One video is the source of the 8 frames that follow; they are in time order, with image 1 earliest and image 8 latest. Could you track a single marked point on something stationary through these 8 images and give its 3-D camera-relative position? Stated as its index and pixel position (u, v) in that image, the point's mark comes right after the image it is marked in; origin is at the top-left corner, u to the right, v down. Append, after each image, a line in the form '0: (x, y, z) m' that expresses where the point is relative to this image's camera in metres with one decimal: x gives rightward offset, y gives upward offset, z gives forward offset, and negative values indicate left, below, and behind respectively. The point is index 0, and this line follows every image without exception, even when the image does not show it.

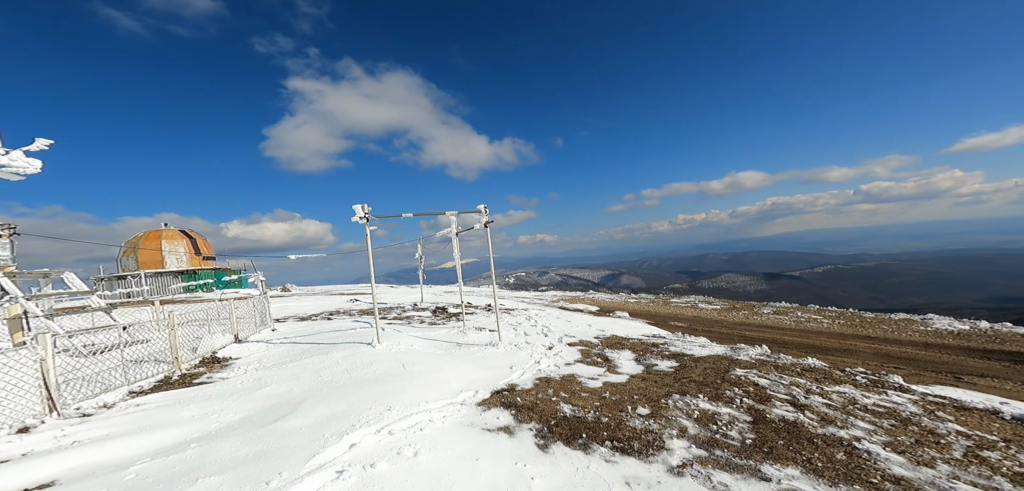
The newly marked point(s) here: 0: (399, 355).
0: (-2.5, -2.6, +10.0) m
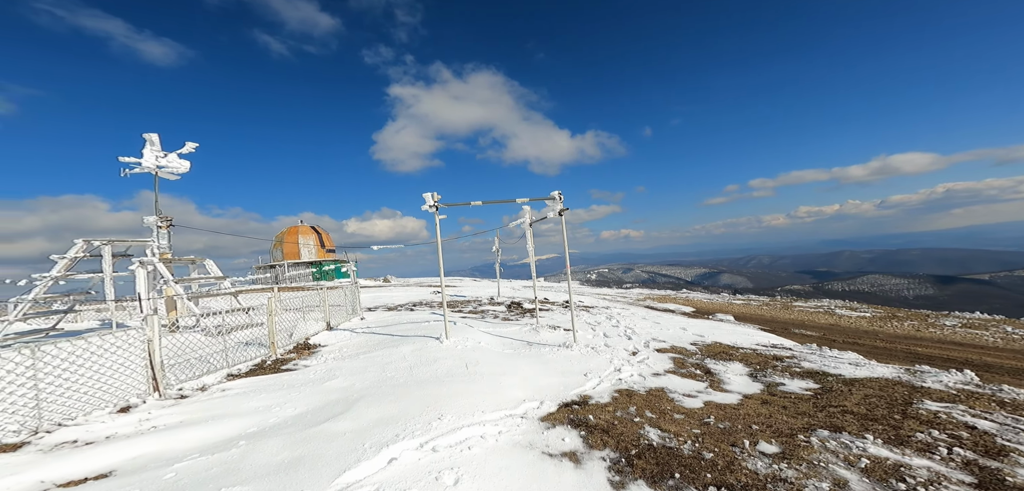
0: (-0.8, -2.4, +9.4) m
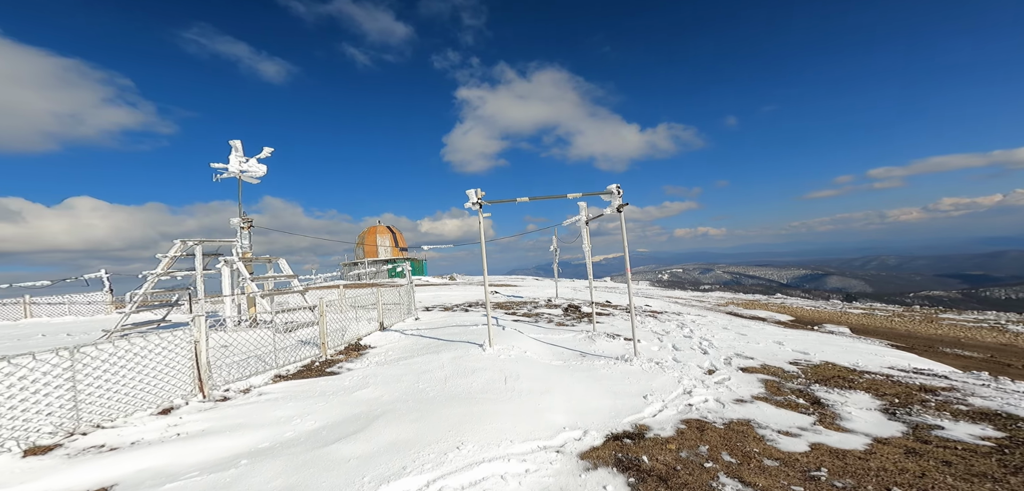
0: (+0.1, -2.4, +8.5) m
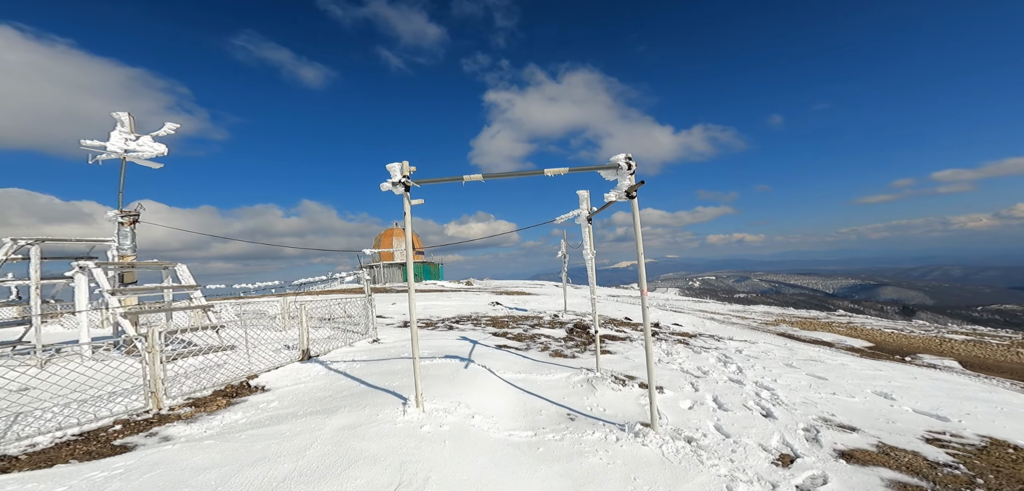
0: (-0.8, -2.4, +4.9) m
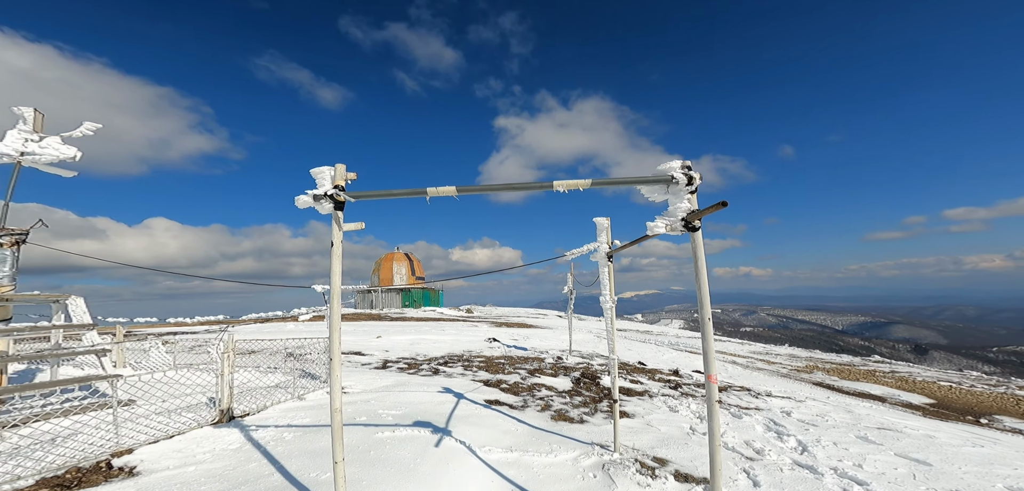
0: (-1.0, -2.6, +2.7) m
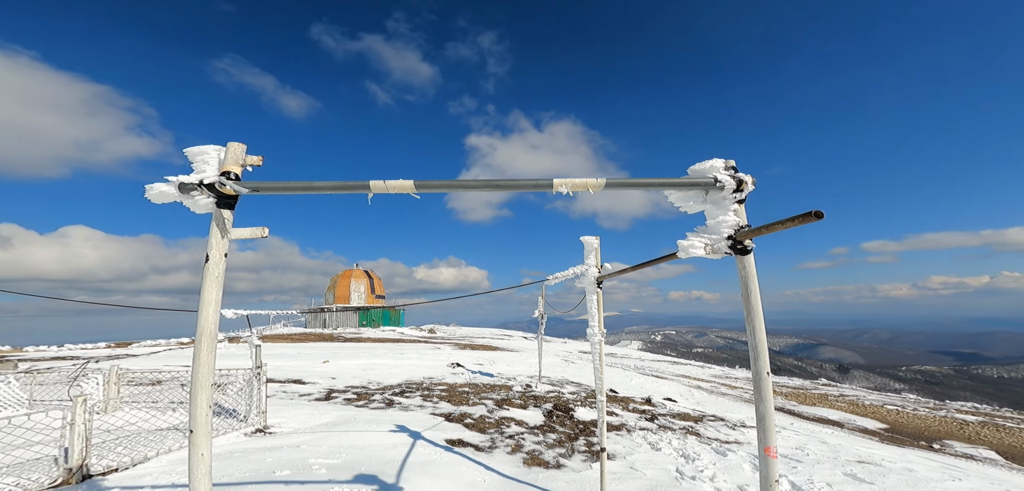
0: (-1.1, -2.6, +1.4) m
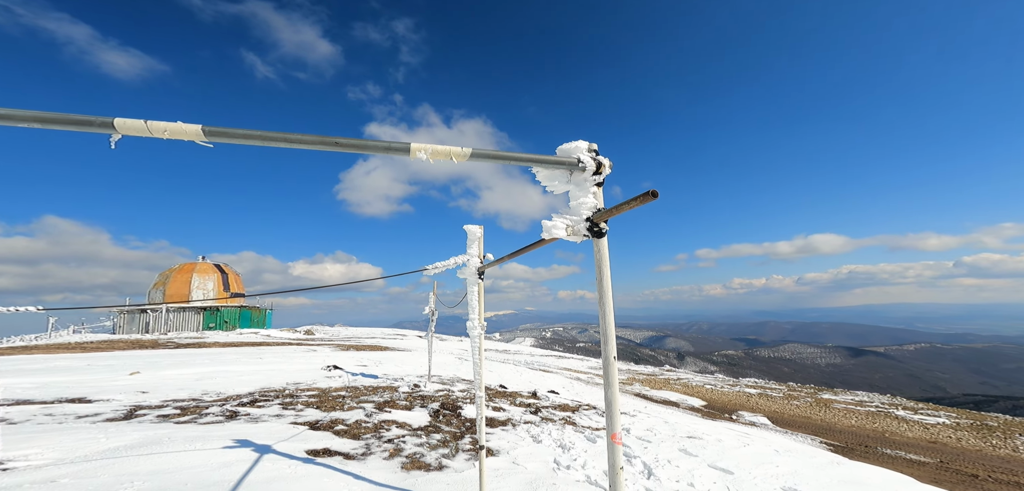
0: (-1.7, -2.5, +0.9) m
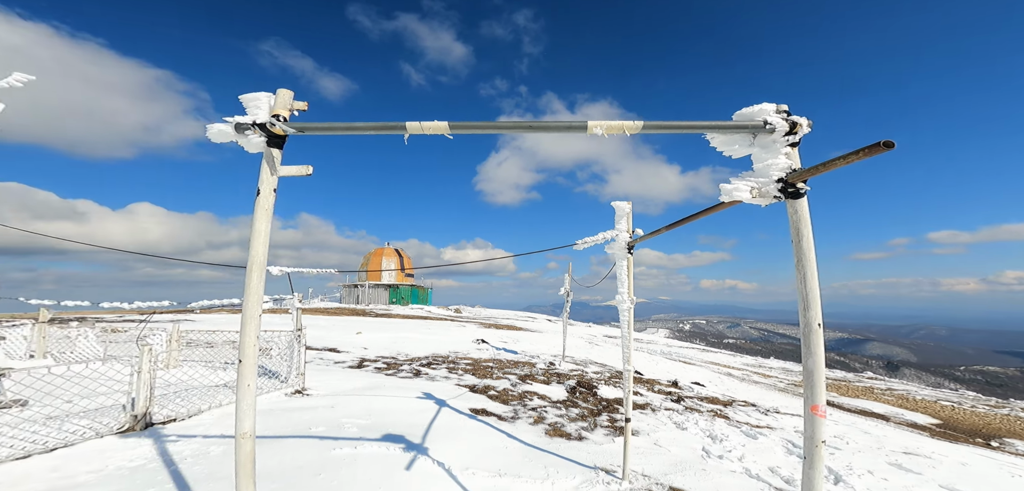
0: (-1.1, -2.3, +1.5) m
